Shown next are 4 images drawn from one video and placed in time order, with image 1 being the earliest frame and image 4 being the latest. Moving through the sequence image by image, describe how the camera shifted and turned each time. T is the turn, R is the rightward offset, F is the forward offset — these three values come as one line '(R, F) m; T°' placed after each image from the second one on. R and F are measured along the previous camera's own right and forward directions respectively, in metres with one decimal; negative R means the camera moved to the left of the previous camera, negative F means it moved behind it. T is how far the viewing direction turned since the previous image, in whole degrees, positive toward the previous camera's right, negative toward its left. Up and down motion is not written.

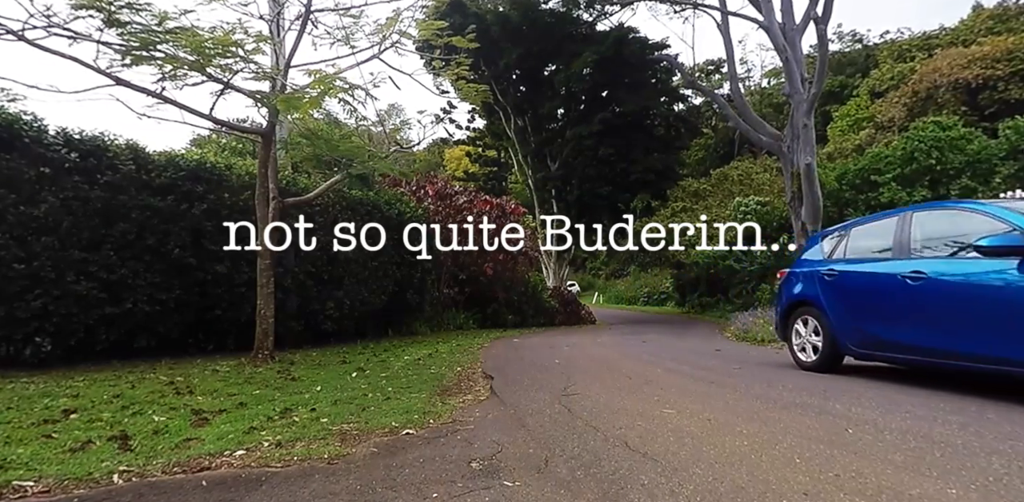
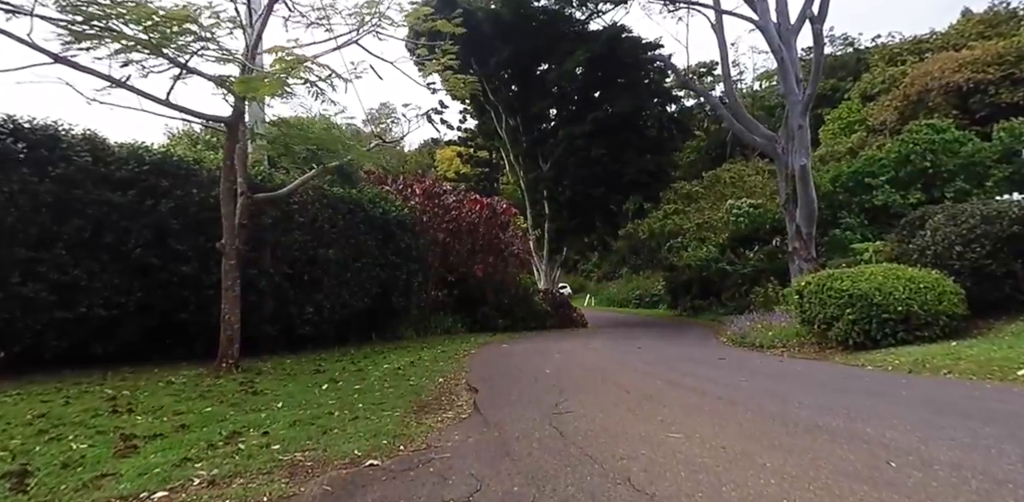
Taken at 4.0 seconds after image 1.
(0.0, +0.5) m; +1°
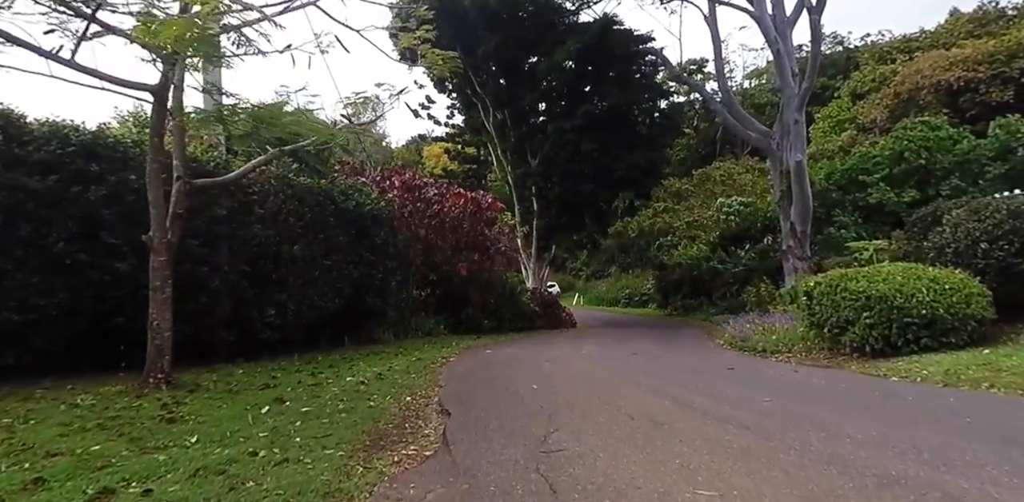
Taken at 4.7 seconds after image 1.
(+0.1, +1.0) m; +1°
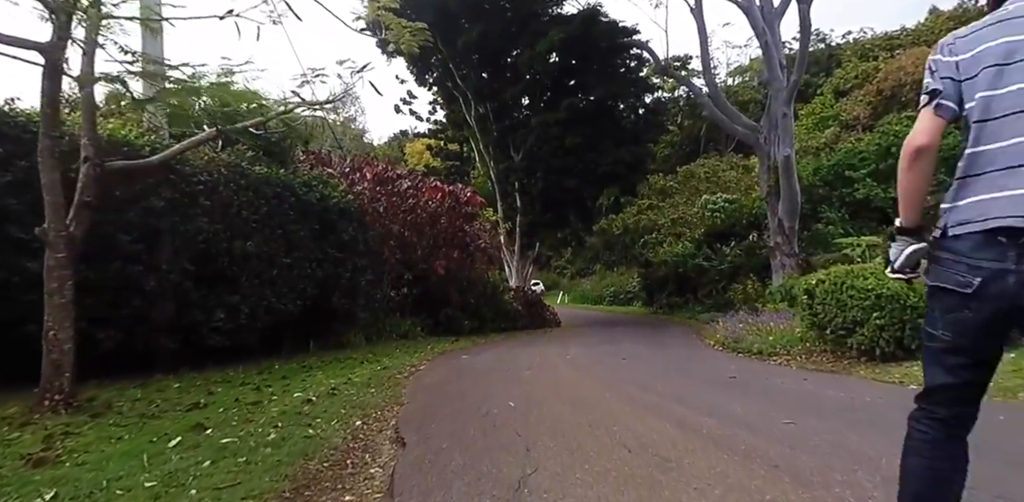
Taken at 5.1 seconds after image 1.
(+0.1, +0.9) m; +1°
